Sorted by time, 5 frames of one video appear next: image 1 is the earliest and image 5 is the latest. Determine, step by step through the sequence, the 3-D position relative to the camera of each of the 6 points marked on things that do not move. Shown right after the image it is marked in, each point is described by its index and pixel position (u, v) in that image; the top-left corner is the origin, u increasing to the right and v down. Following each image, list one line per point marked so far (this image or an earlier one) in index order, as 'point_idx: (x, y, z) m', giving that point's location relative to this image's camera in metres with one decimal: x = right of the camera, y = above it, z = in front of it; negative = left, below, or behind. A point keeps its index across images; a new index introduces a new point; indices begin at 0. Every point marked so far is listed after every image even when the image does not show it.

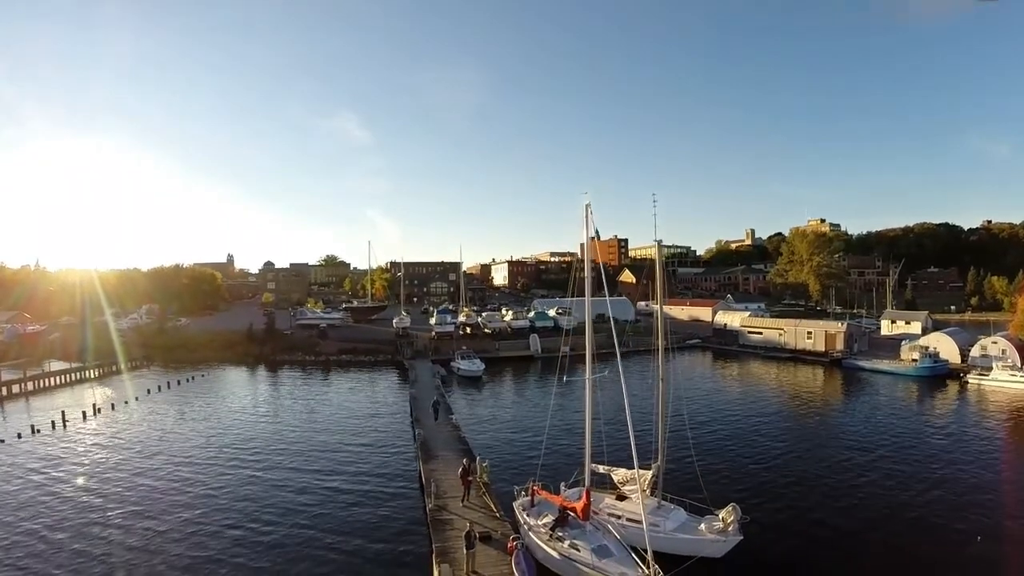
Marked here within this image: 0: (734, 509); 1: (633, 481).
0: (+6.5, -6.1, +16.9) m
1: (+3.7, -5.9, +18.2) m
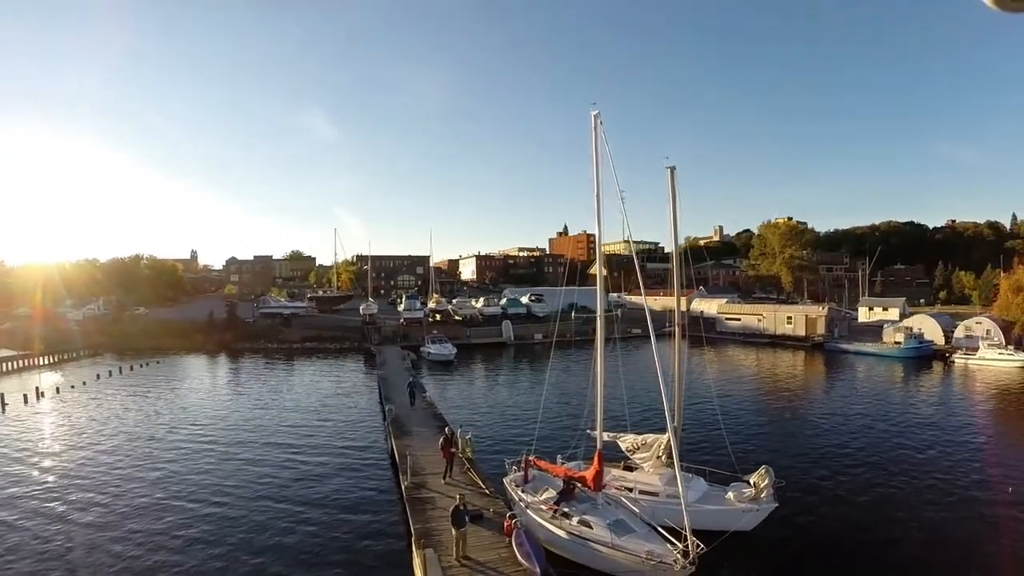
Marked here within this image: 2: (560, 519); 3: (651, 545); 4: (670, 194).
0: (+6.4, -4.5, +14.8) m
1: (+3.5, -4.3, +15.9) m
2: (+1.1, -5.3, +13.5) m
3: (+2.9, -5.2, +12.1) m
4: (+4.9, +3.1, +18.4) m
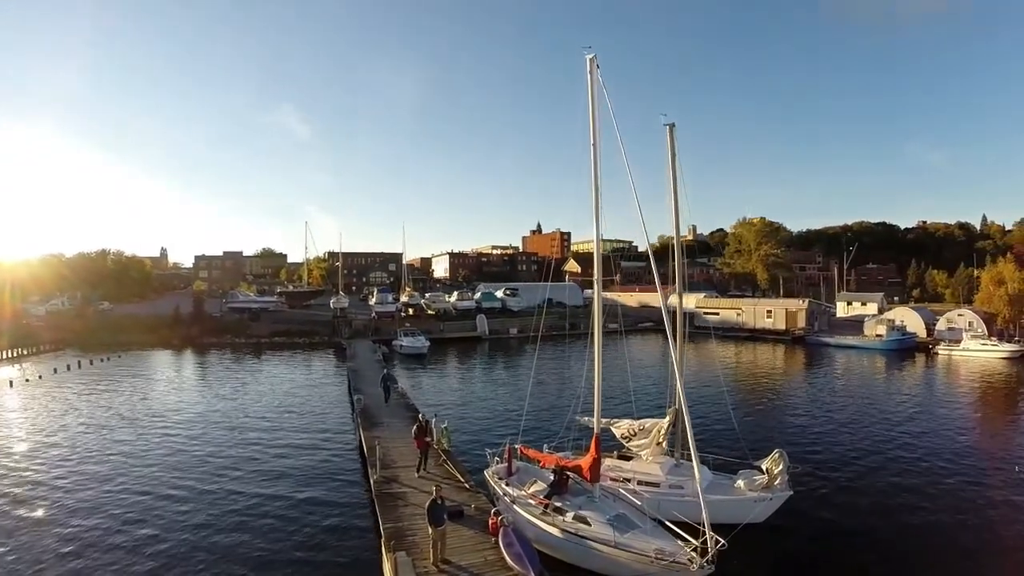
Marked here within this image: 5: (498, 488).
0: (+6.1, -3.8, +13.3) m
1: (+3.2, -3.6, +14.3) m
2: (+0.8, -4.6, +11.8) m
3: (+2.6, -4.5, +10.4) m
4: (+4.4, +3.9, +16.8) m
5: (-0.4, -4.8, +14.0) m
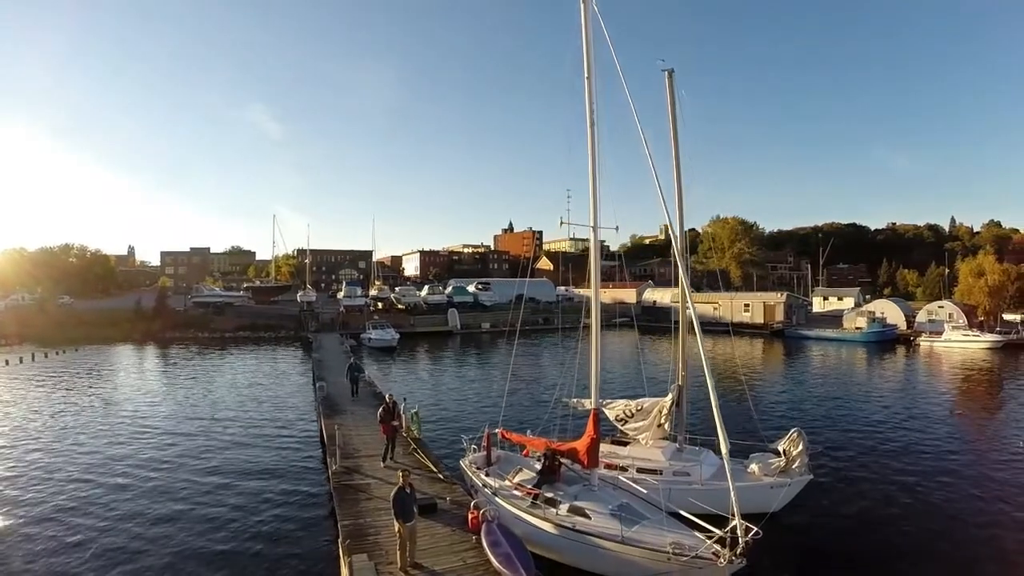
0: (+5.7, -3.1, +11.7) m
1: (+2.8, -2.8, +12.6) m
2: (+0.5, -3.7, +10.0) m
3: (+2.4, -3.7, +8.7) m
4: (+4.0, +4.7, +15.1) m
5: (-0.7, -3.9, +12.1) m
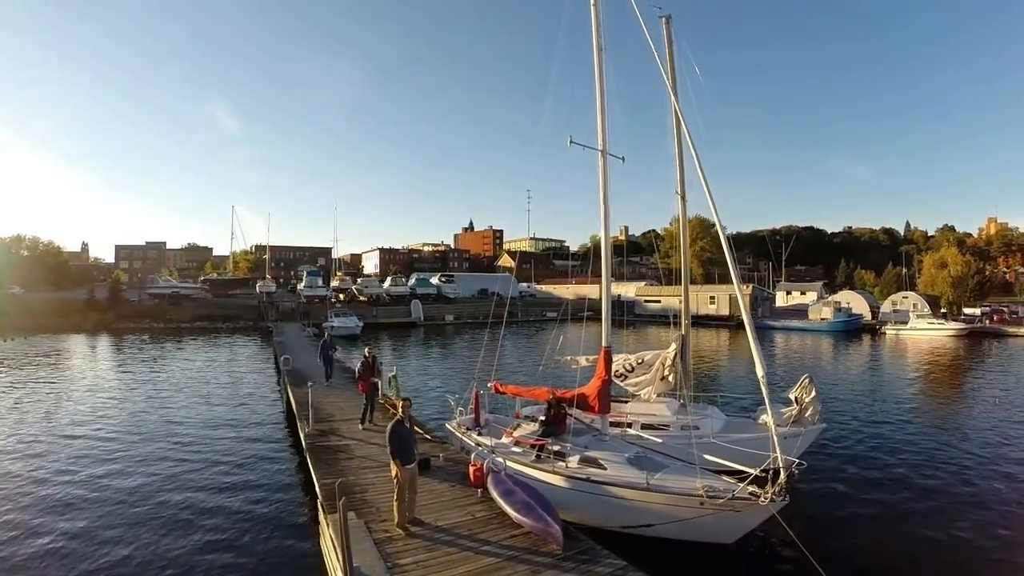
0: (+5.7, -2.0, +11.1) m
1: (+2.7, -1.7, +11.7) m
2: (+0.6, -2.6, +9.0) m
3: (+2.6, -2.6, +7.8) m
4: (+3.9, +5.7, +14.4) m
5: (-0.8, -2.8, +11.1) m
